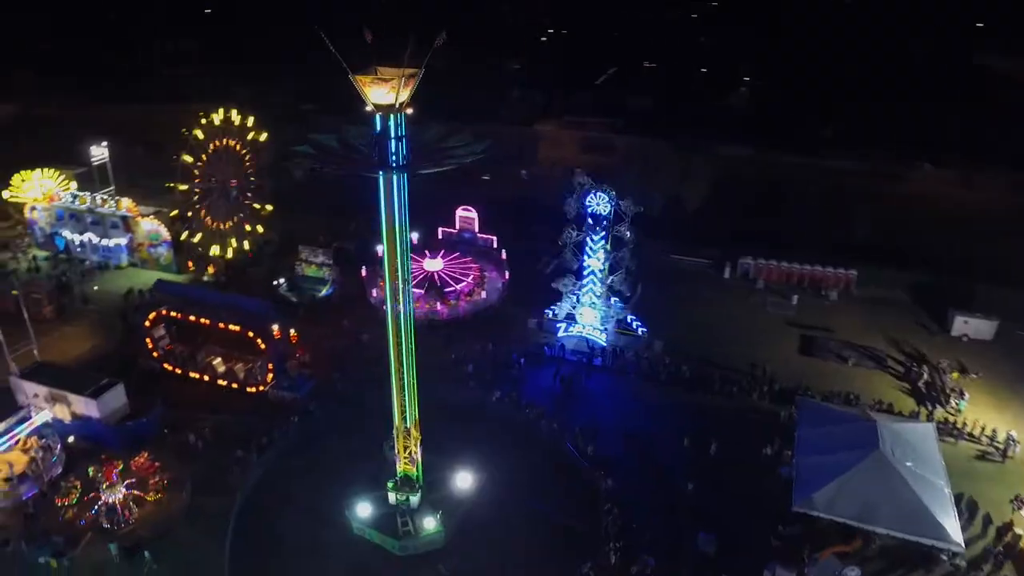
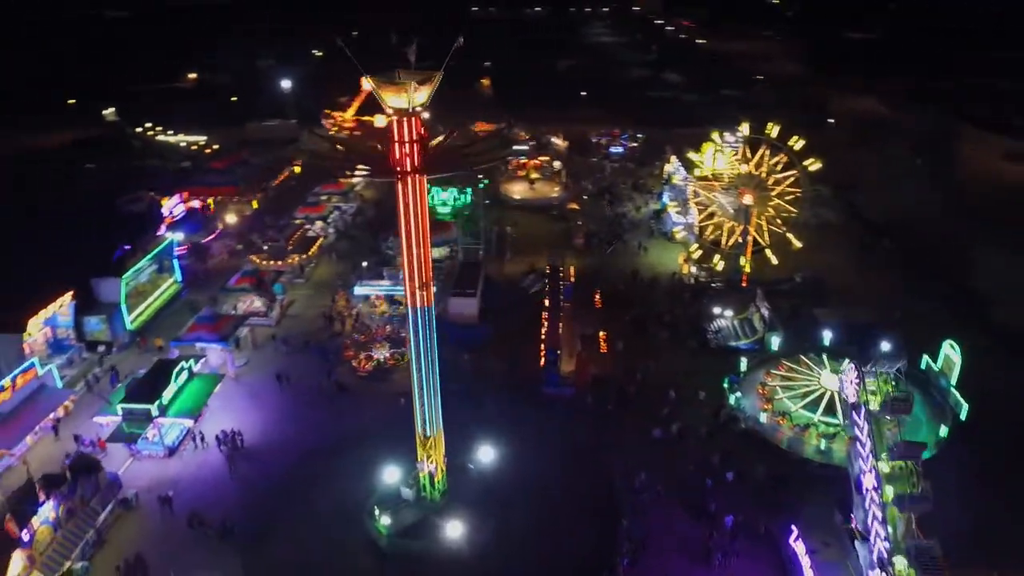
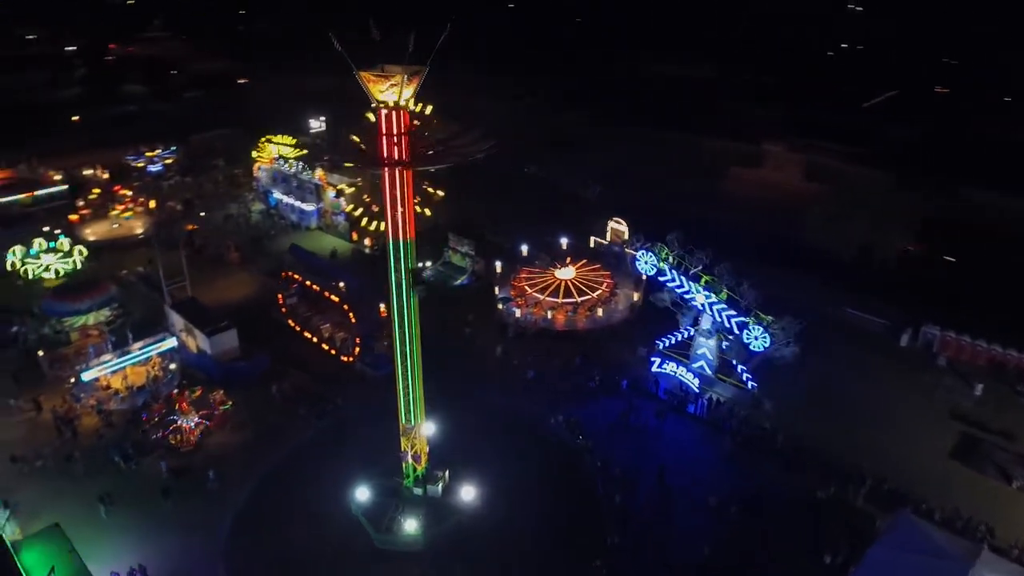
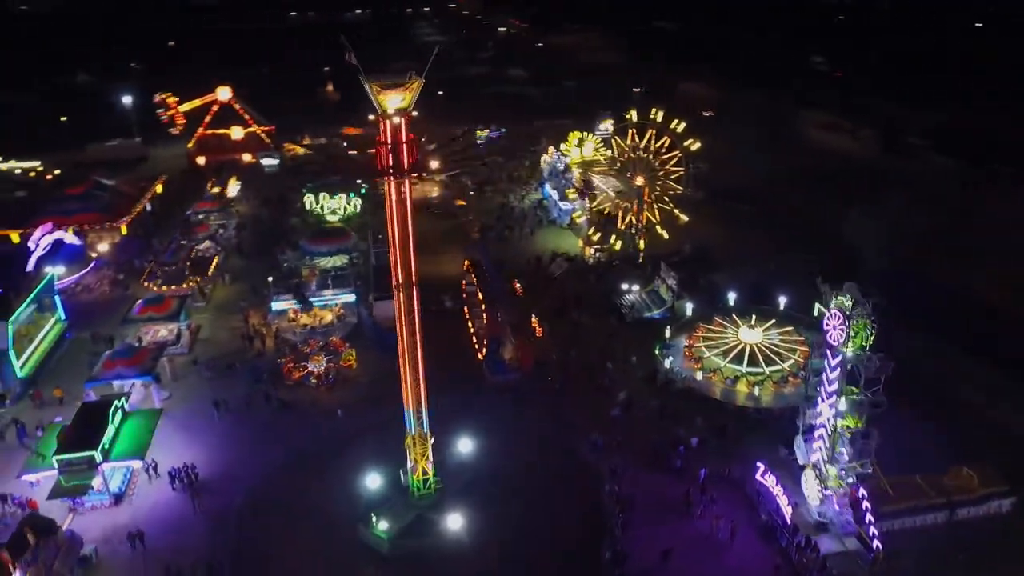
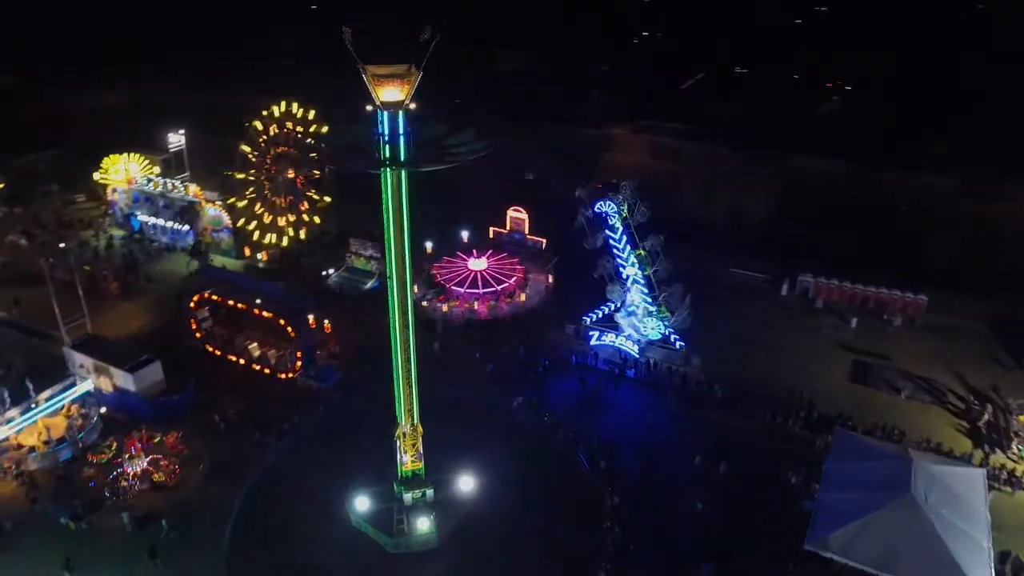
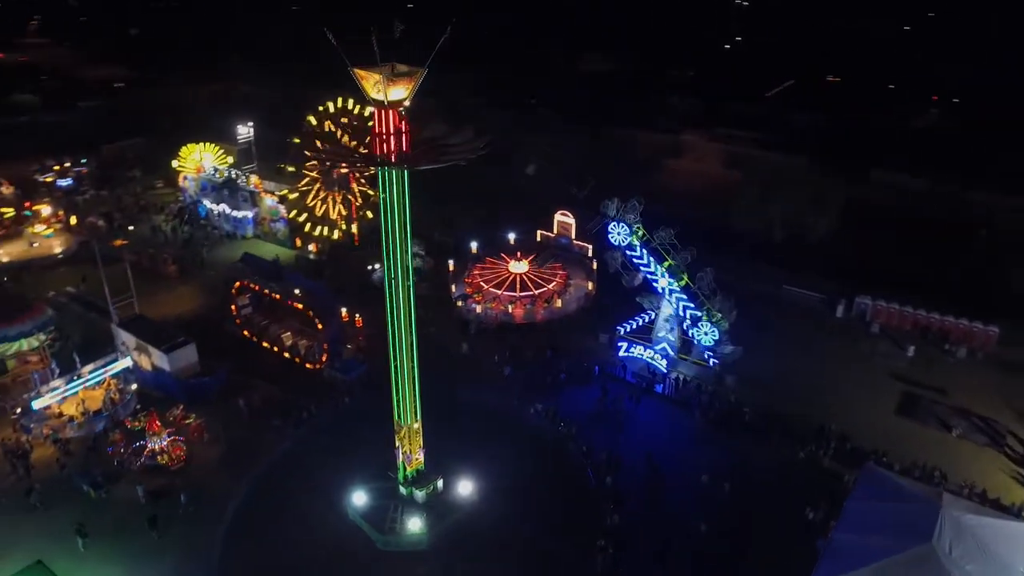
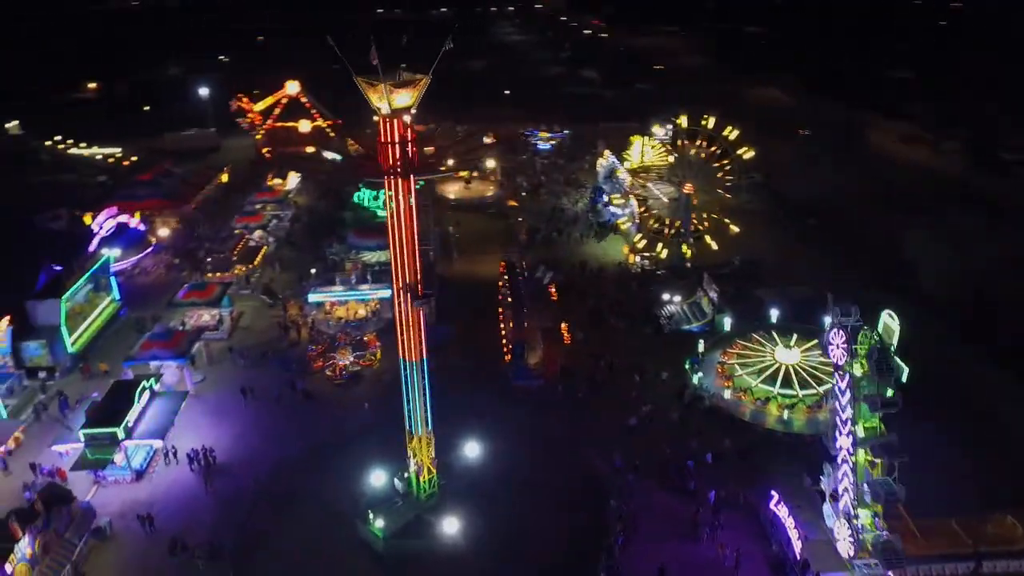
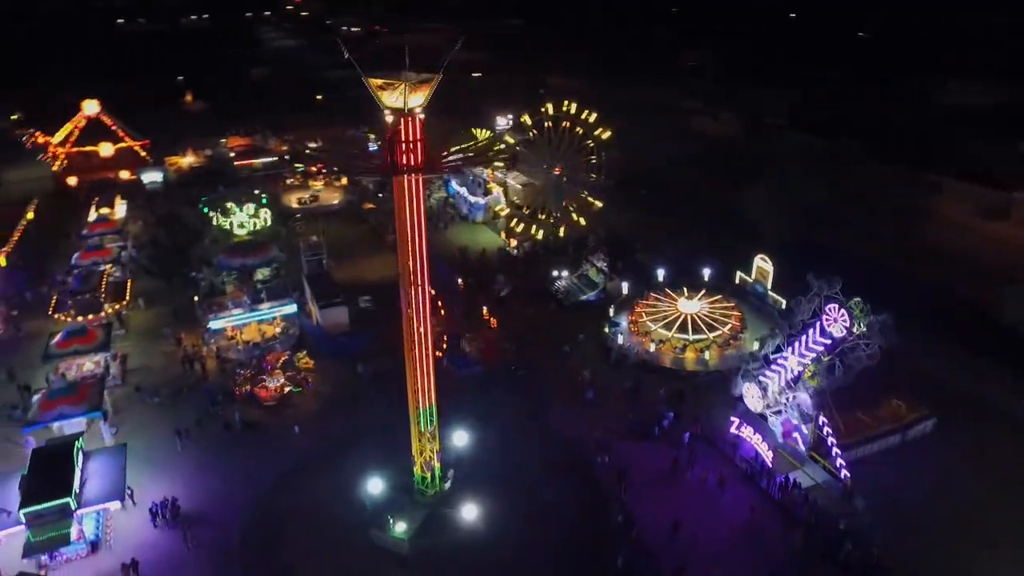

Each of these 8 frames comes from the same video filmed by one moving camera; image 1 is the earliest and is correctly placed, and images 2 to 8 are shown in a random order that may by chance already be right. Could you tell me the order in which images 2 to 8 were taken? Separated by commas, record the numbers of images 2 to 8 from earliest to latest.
5, 6, 3, 8, 4, 7, 2
